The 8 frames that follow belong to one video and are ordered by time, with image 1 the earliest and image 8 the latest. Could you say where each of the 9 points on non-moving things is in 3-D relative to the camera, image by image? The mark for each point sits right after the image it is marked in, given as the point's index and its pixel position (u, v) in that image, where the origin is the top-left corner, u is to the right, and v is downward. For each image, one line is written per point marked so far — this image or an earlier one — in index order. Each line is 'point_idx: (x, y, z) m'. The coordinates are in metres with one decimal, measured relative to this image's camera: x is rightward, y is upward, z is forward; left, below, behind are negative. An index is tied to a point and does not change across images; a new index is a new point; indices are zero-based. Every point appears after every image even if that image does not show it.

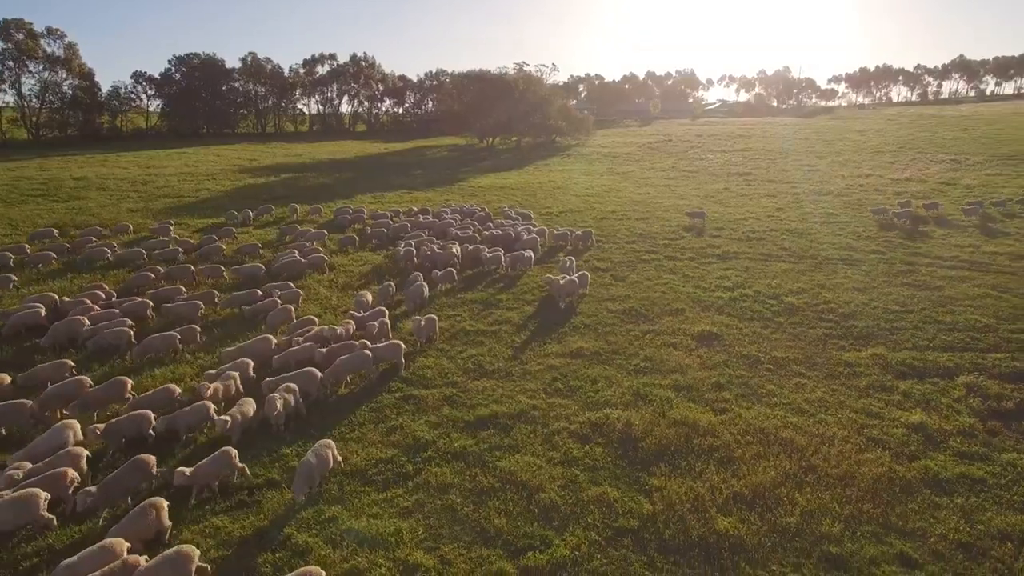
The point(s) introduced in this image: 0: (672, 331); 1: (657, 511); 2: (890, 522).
0: (+4.0, -1.1, +15.1) m
1: (+2.0, -3.0, +8.3) m
2: (+5.0, -3.1, +8.2) m
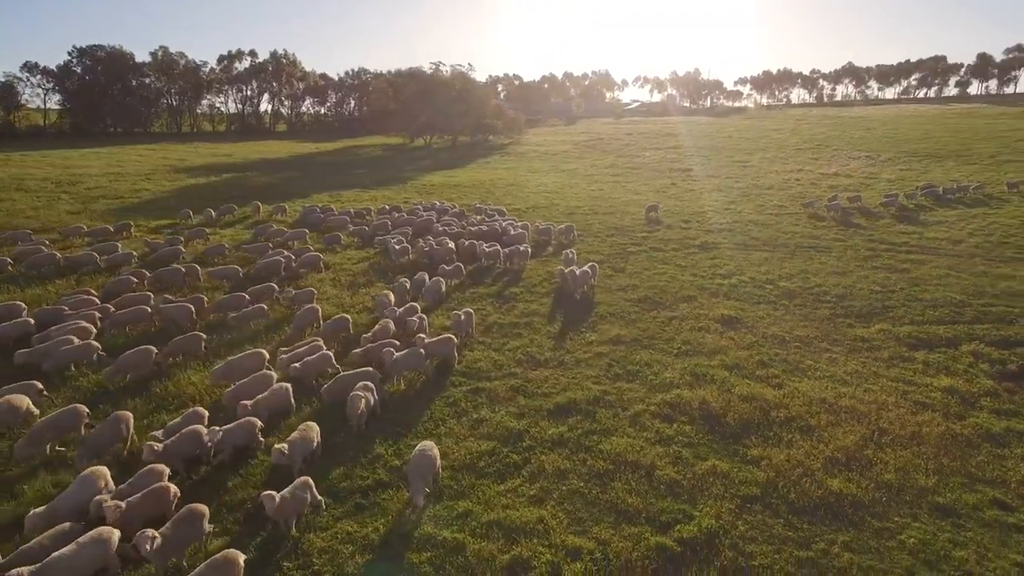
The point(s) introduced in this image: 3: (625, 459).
0: (+4.7, -0.7, +15.8) m
1: (+3.7, -2.7, +8.8) m
2: (+6.7, -2.7, +9.1) m
3: (+1.7, -2.6, +9.3) m
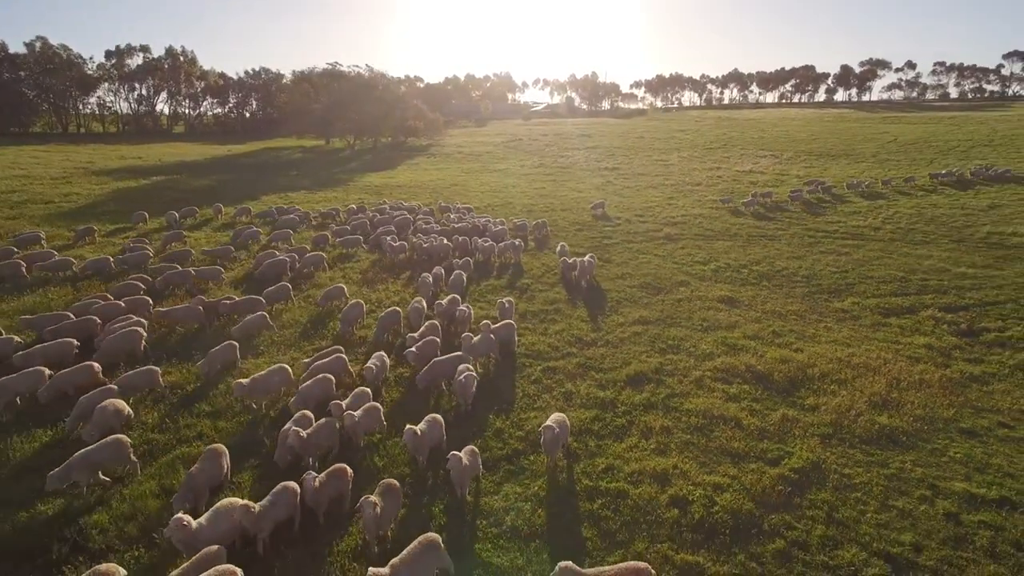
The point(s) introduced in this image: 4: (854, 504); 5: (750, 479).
0: (+5.3, -0.3, +17.7) m
1: (+5.5, -2.3, +10.6) m
2: (+8.5, -2.1, +11.4) m
3: (+3.5, -2.2, +10.8) m
4: (+4.7, -2.9, +8.4) m
5: (+3.4, -2.8, +8.8) m
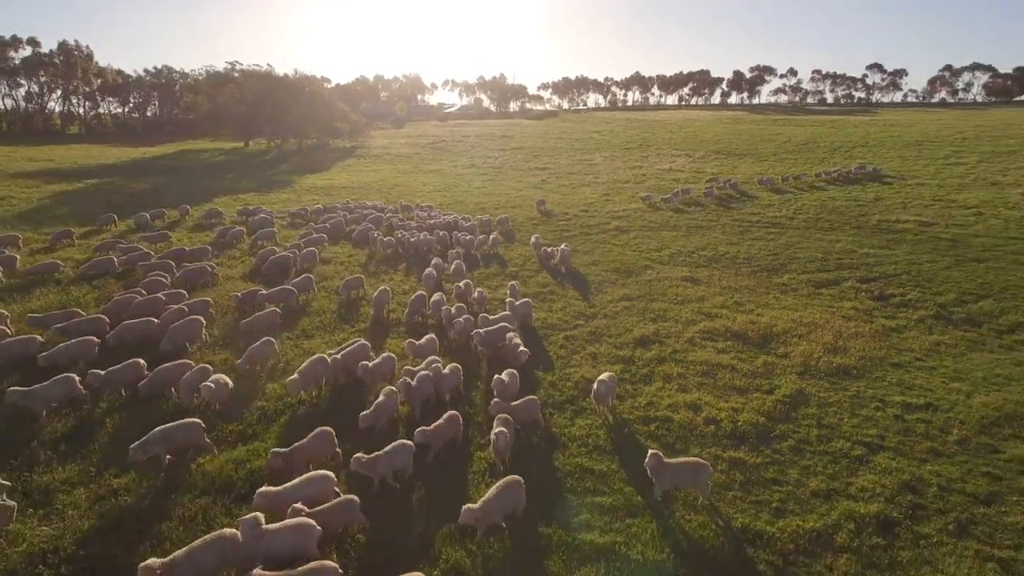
0: (+5.1, +0.3, +20.7) m
1: (+6.4, -1.6, +13.7) m
2: (+9.2, -1.4, +14.9) m
3: (+4.4, -1.6, +13.5) m
4: (+5.9, -2.3, +11.4) m
5: (+4.6, -2.2, +11.6) m
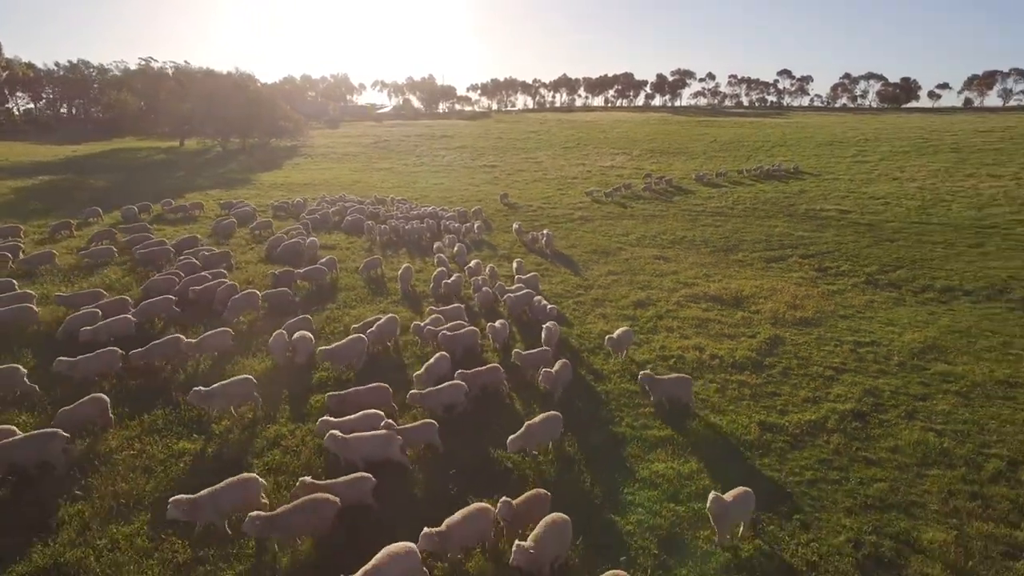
0: (+4.9, +1.2, +23.4) m
1: (+7.0, -0.7, +16.7) m
2: (+9.6, -0.4, +18.2) m
3: (+5.0, -0.8, +16.3) m
4: (+6.8, -1.4, +14.3) m
5: (+5.4, -1.3, +14.4) m
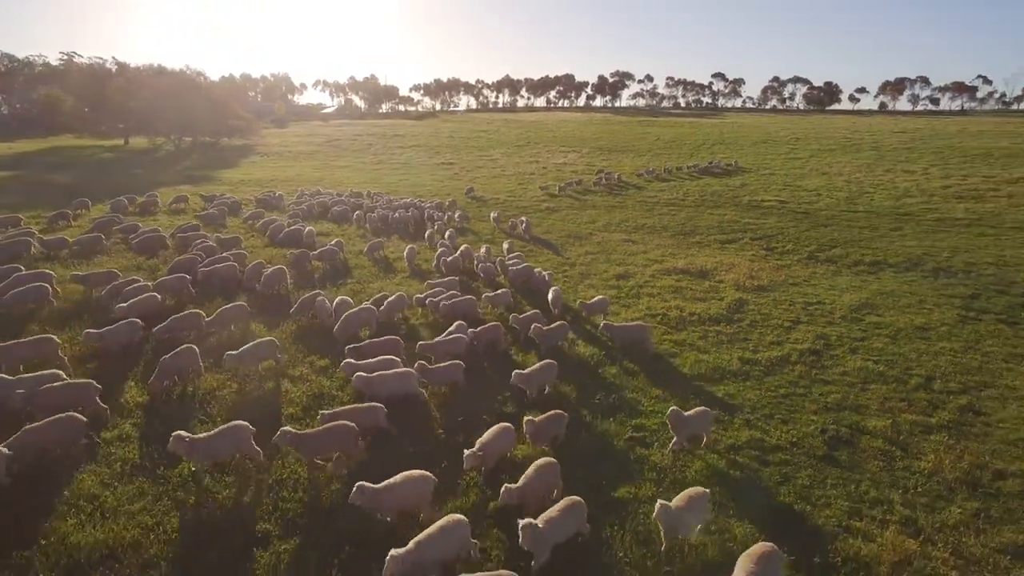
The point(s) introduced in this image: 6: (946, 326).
0: (+4.1, +2.0, +25.9) m
1: (+6.9, +0.1, +19.4) m
2: (+9.4, +0.5, +21.1) m
3: (+5.0, 0.0, +18.8) m
4: (+7.0, -0.6, +17.0) m
5: (+5.6, -0.5, +17.0) m
6: (+11.2, -1.0, +16.0) m
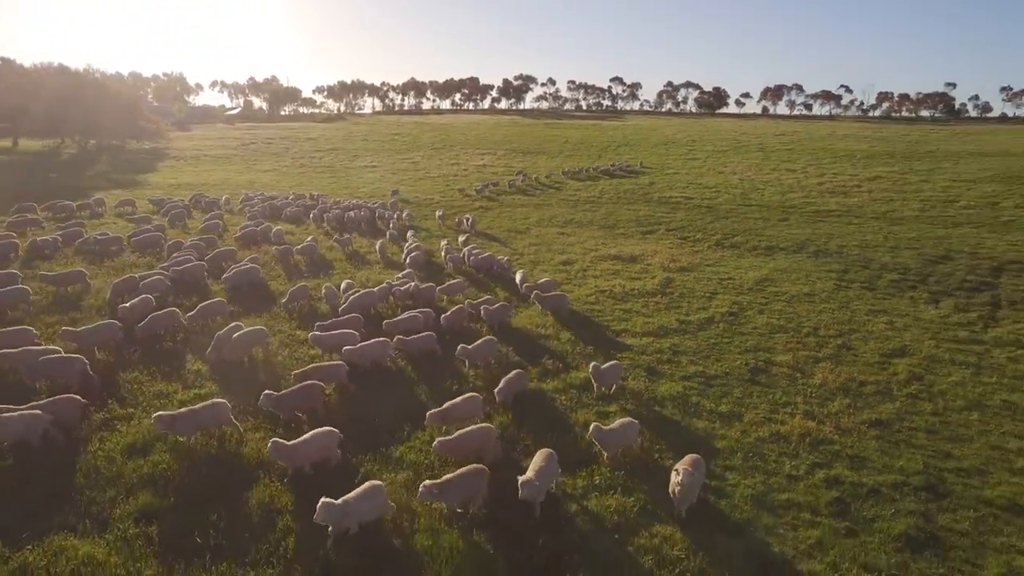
0: (+1.7, +2.5, +29.1) m
1: (+5.5, +0.8, +23.0) m
2: (+7.7, +1.2, +25.1) m
3: (+3.7, +0.7, +22.2) m
4: (+5.9, +0.1, +20.7) m
5: (+4.6, +0.2, +20.5) m
6: (+10.3, -0.2, +20.3) m
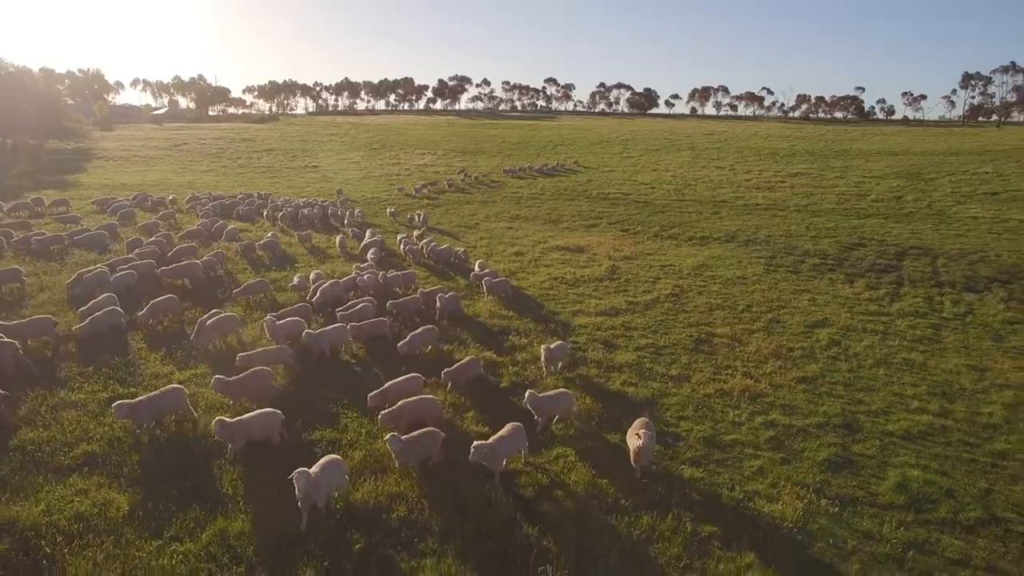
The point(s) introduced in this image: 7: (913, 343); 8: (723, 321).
0: (-0.6, +2.9, +30.3) m
1: (+3.8, +1.3, +24.7) m
2: (+5.7, +1.8, +27.0) m
3: (+2.0, +1.1, +23.7) m
4: (+4.4, +0.6, +22.4) m
5: (+3.1, +0.6, +22.0) m
6: (+8.8, +0.4, +22.4) m
7: (+10.1, -1.4, +15.5) m
8: (+5.7, -0.9, +16.8) m
